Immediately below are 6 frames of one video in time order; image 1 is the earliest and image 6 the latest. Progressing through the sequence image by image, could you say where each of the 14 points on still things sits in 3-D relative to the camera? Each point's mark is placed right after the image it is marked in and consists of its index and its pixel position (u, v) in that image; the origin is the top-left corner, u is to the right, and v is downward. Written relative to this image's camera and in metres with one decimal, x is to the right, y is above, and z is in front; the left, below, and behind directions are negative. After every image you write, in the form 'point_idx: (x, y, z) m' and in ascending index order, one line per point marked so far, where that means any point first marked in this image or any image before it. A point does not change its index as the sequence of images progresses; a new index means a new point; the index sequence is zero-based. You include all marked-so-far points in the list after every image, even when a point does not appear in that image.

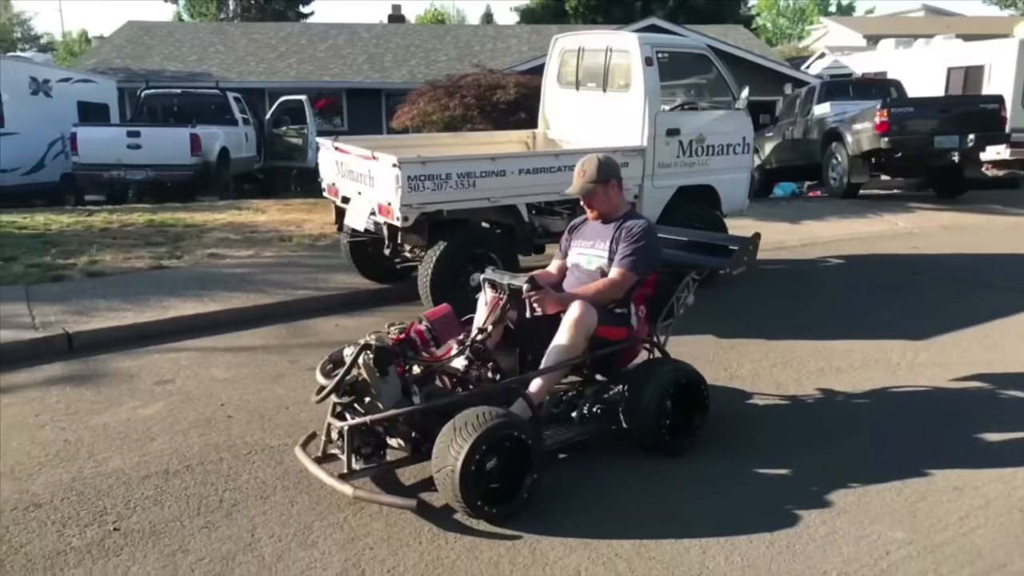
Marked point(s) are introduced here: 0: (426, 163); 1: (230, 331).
0: (-0.9, +1.2, +8.0) m
1: (-3.0, -0.5, +8.8) m
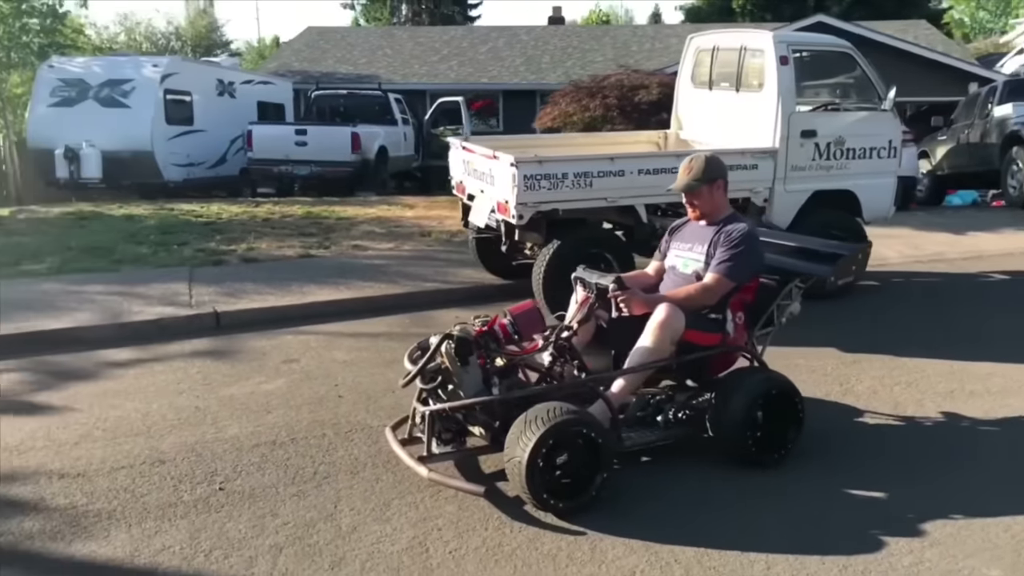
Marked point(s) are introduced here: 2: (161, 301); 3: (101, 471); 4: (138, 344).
0: (+0.3, +1.3, +8.2) m
1: (-1.8, -0.3, +9.3) m
2: (-4.1, -0.2, +9.5) m
3: (-2.7, -1.2, +5.3) m
4: (-3.9, -0.6, +8.4) m
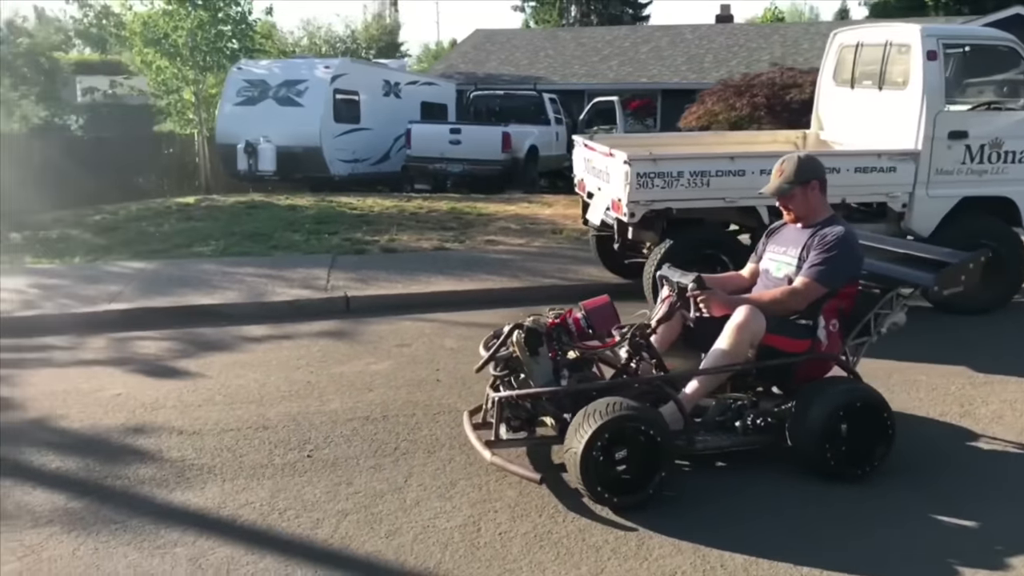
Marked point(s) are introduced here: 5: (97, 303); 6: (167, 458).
0: (+1.4, +1.3, +8.1) m
1: (-0.4, -0.2, +9.6) m
2: (-2.7, 0.0, +10.3) m
3: (-2.2, -1.0, +5.9) m
4: (-2.7, -0.4, +9.2) m
5: (-4.8, -0.2, +9.4) m
6: (-2.3, -1.1, +5.4) m
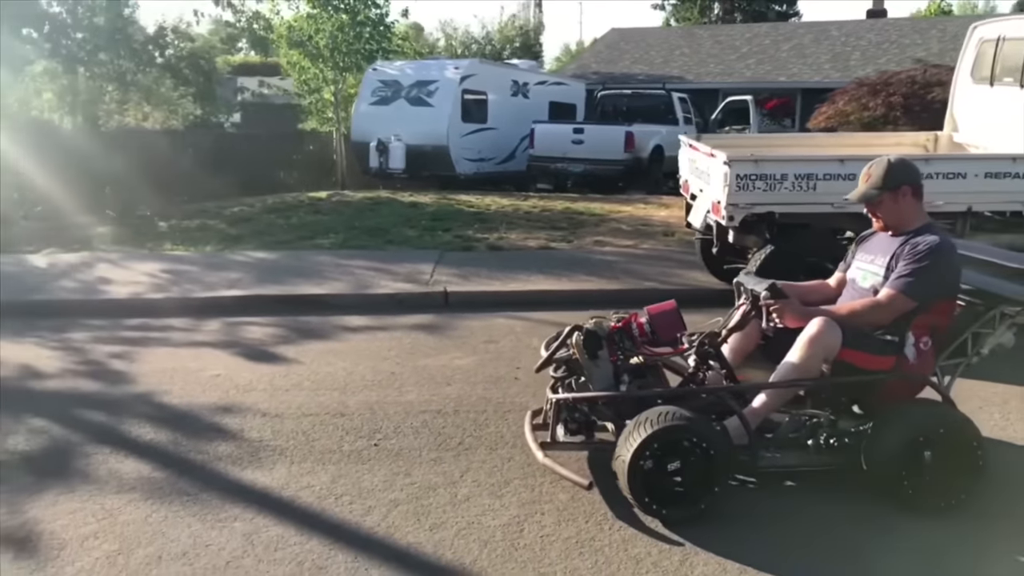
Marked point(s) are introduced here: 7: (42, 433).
0: (+2.4, +1.2, +7.7) m
1: (+0.7, -0.3, +9.6) m
2: (-1.4, +0.1, +10.6) m
3: (-1.7, -1.0, +6.1) m
4: (-1.6, -0.3, +9.5) m
5: (-3.7, 0.0, +10.0) m
6: (-1.8, -1.0, +5.7) m
7: (-3.3, -1.0, +5.8) m
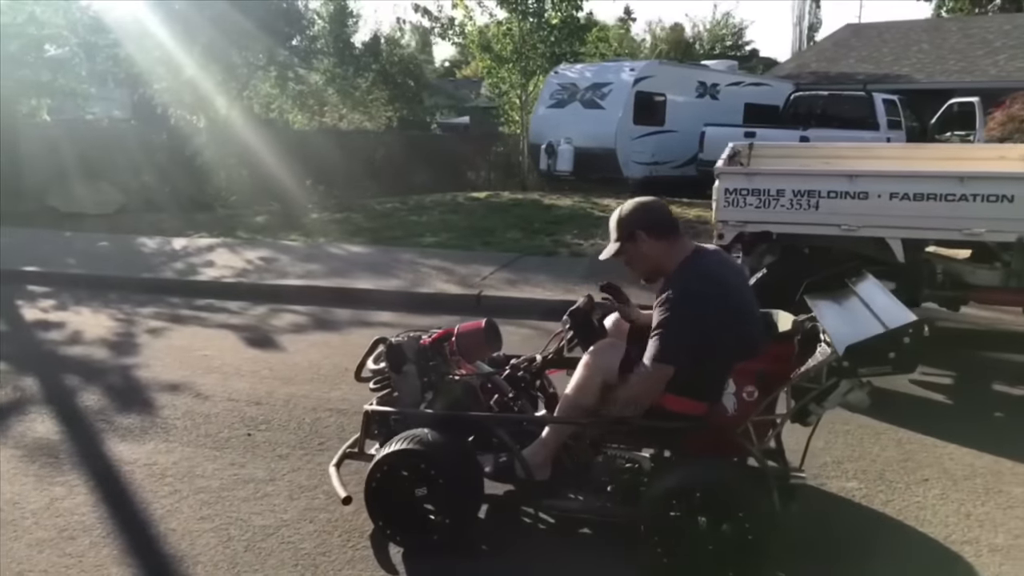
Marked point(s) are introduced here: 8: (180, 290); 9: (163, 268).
0: (+2.1, +1.0, +6.9) m
1: (+0.9, -0.4, +9.2) m
2: (-0.7, +0.1, +10.7) m
3: (-2.4, -0.9, +6.6) m
4: (-1.3, -0.3, +9.8) m
5: (-3.1, +0.1, +10.9) m
6: (-2.7, -1.0, +6.2) m
7: (-4.1, -0.9, +6.8) m
8: (-4.4, 0.0, +10.8) m
9: (-5.0, +0.3, +11.7) m
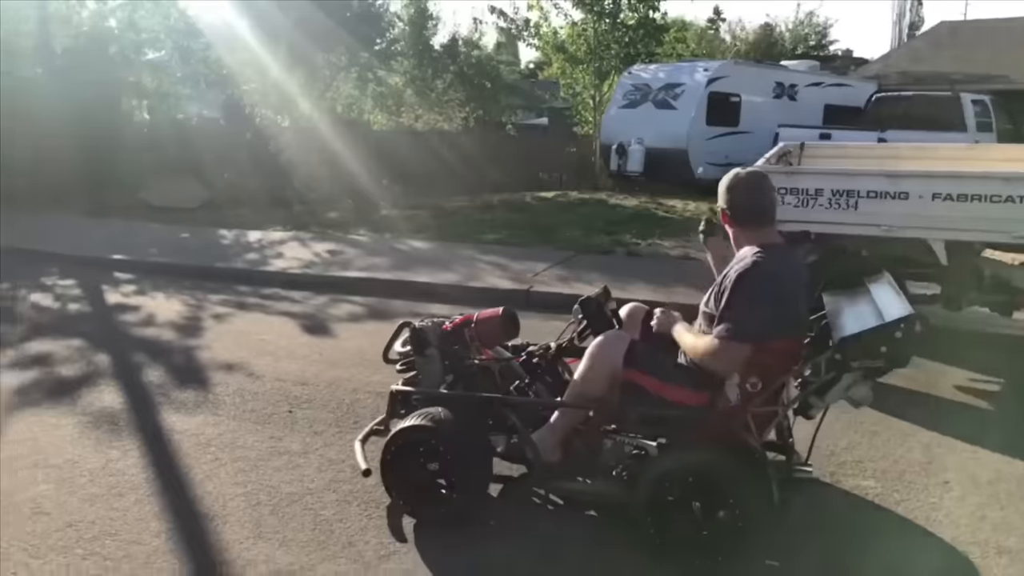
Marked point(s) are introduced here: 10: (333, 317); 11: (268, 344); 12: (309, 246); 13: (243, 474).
0: (+2.4, +1.0, +6.9) m
1: (+1.5, -0.4, +9.2) m
2: (0.0, +0.2, +11.0) m
3: (-2.1, -0.8, +7.0) m
4: (-0.7, -0.2, +10.1) m
5: (-2.3, +0.2, +11.4) m
6: (-2.5, -0.8, +6.7) m
7: (-3.8, -0.7, +7.4) m
8: (-3.7, +0.1, +11.4) m
9: (-4.2, +0.5, +12.4) m
10: (-2.1, -0.3, +9.4) m
11: (-2.5, -0.6, +8.1) m
12: (-3.3, +0.7, +13.3) m
13: (-1.7, -1.2, +5.1) m
